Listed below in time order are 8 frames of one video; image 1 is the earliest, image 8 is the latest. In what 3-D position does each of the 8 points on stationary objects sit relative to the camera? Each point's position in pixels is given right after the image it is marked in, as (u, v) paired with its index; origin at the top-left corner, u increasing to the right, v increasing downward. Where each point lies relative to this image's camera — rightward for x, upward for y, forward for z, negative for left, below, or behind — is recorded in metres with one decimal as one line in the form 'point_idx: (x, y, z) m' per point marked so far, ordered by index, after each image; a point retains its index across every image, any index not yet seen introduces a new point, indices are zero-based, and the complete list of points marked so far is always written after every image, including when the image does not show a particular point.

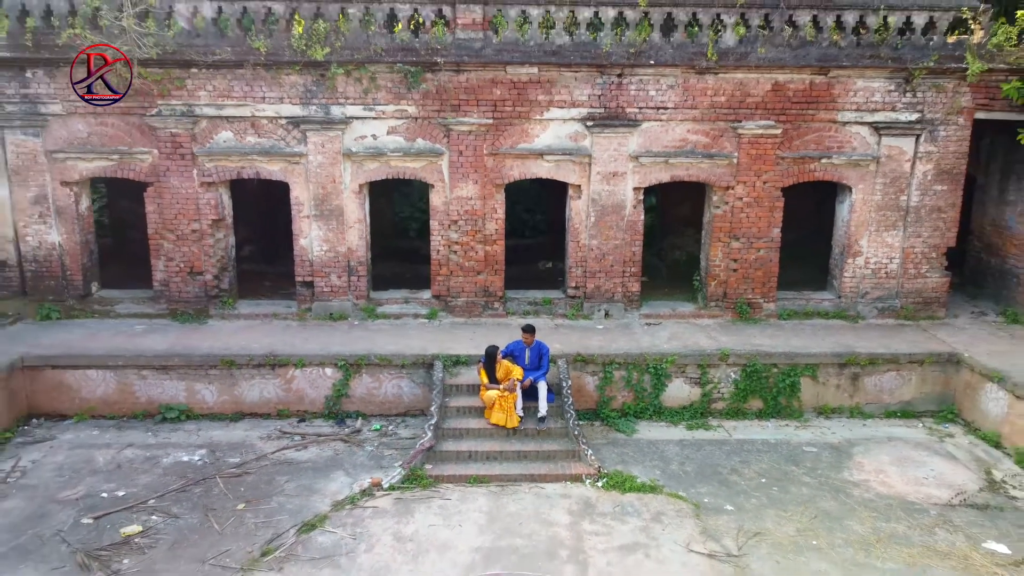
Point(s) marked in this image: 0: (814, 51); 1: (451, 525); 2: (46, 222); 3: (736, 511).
0: (+2.9, +2.3, +8.2) m
1: (-0.4, -1.7, +6.0) m
2: (-4.6, +0.7, +8.5) m
3: (+1.7, -1.6, +6.2) m
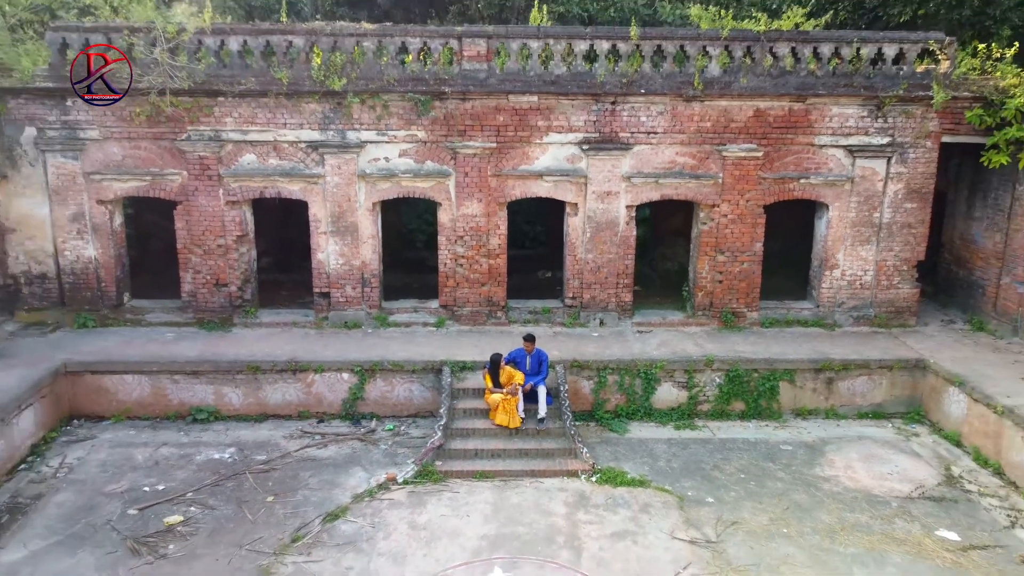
0: (+3.0, +2.2, +8.9) m
1: (-0.4, -1.8, +6.7) m
2: (-4.6, +0.5, +9.2) m
3: (+1.7, -1.8, +6.9) m
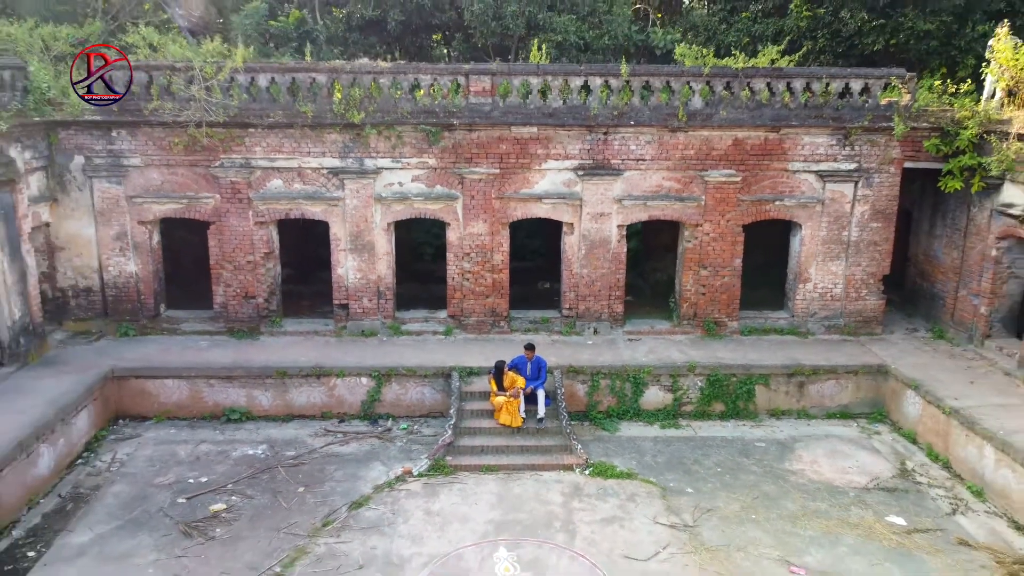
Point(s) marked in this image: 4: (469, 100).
0: (+3.0, +2.1, +9.8) m
1: (-0.4, -1.9, +7.6) m
2: (-4.6, +0.4, +10.1) m
3: (+1.7, -1.9, +7.9) m
4: (-0.5, +2.2, +9.7) m
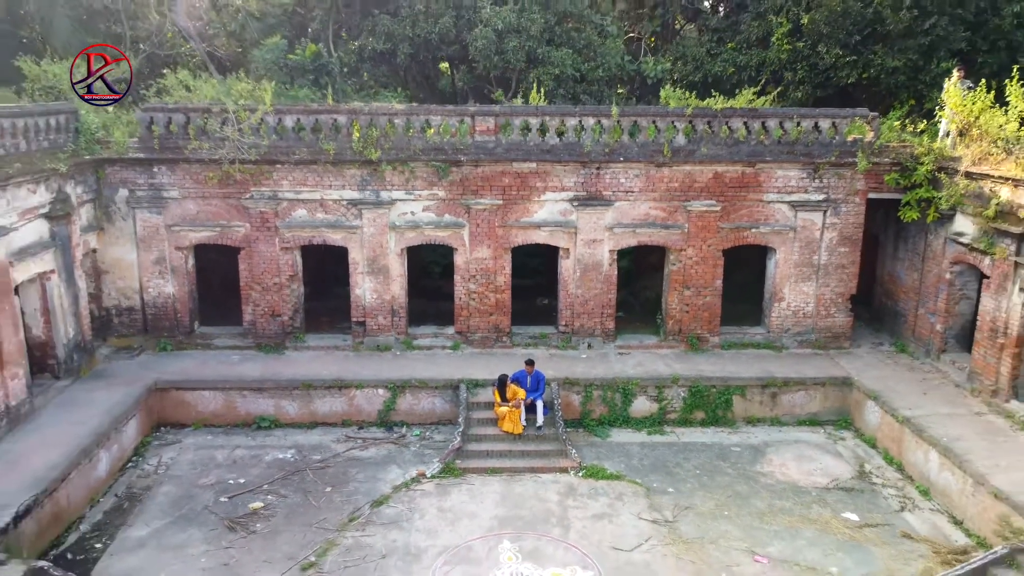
0: (+3.0, +1.8, +10.9) m
1: (-0.4, -2.2, +8.7) m
2: (-4.6, +0.1, +11.2) m
3: (+1.7, -2.1, +8.9) m
4: (-0.5, +1.9, +10.8) m
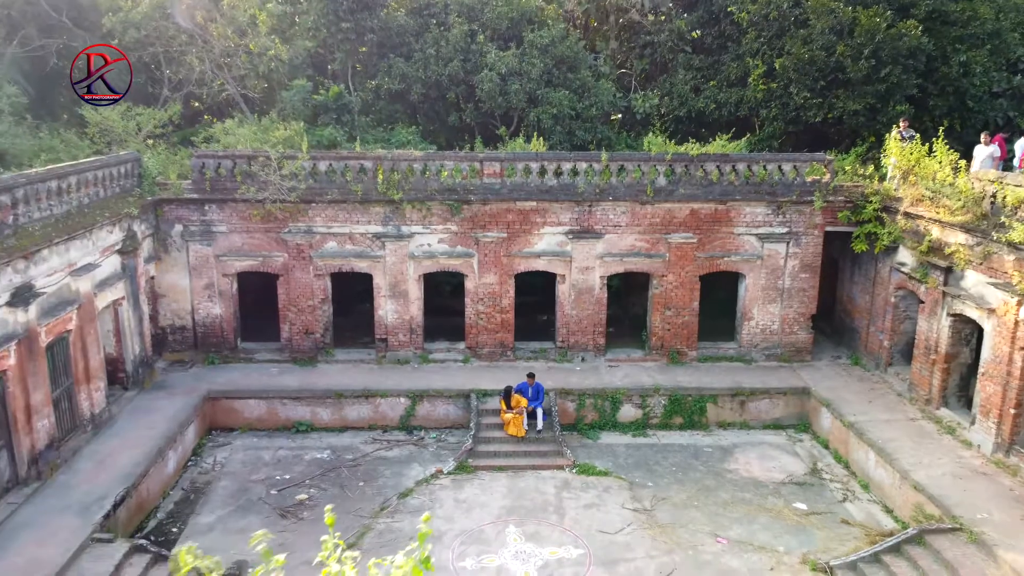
0: (+3.1, +1.5, +12.6) m
1: (-0.3, -2.5, +10.4) m
2: (-4.5, -0.2, +12.8) m
3: (+1.8, -2.5, +10.6) m
4: (-0.4, +1.6, +12.4) m
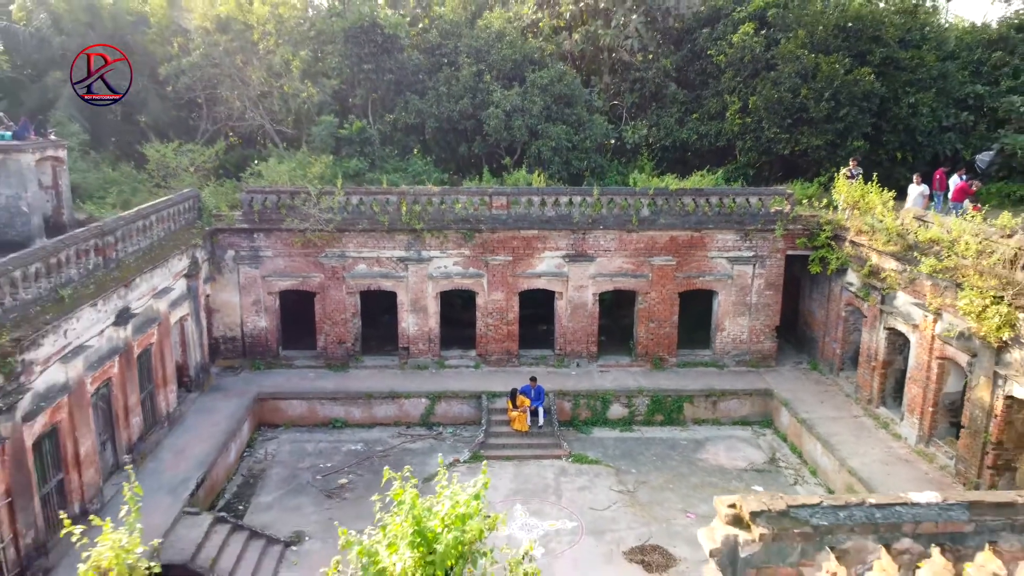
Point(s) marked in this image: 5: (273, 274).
0: (+3.1, +1.2, +14.6) m
1: (-0.2, -2.8, +12.4) m
2: (-4.4, -0.5, +14.9) m
3: (+1.9, -2.7, +12.7) m
4: (-0.3, +1.3, +14.5) m
5: (-4.1, +0.2, +14.7) m
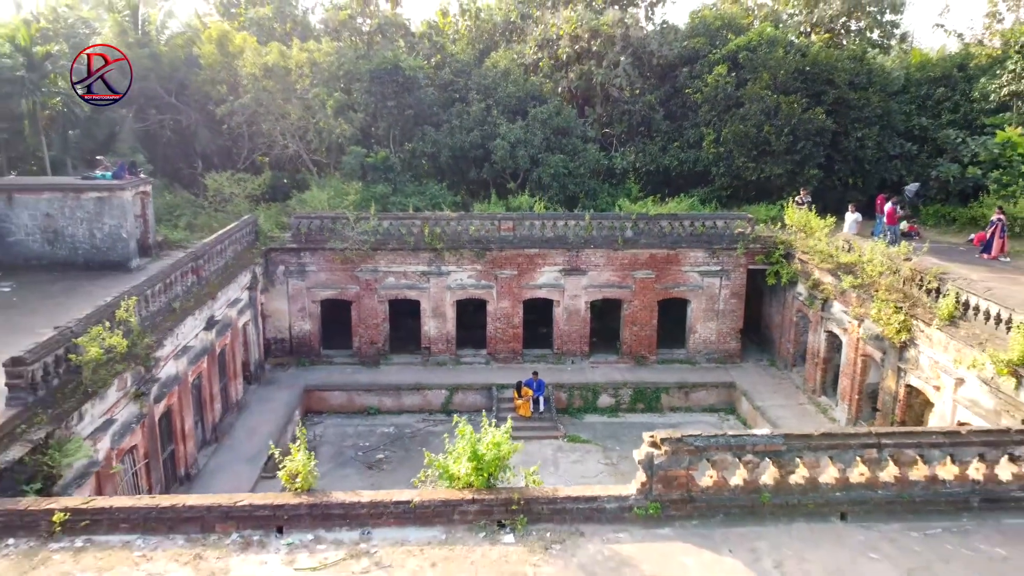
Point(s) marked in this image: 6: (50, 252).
0: (+3.2, +1.0, +17.4) m
1: (-0.1, -3.0, +15.2) m
2: (-4.3, -0.7, +17.7) m
3: (+2.0, -2.9, +15.5) m
4: (-0.2, +1.1, +17.3) m
5: (-4.0, +0.1, +17.5) m
6: (-8.0, +0.6, +14.7) m
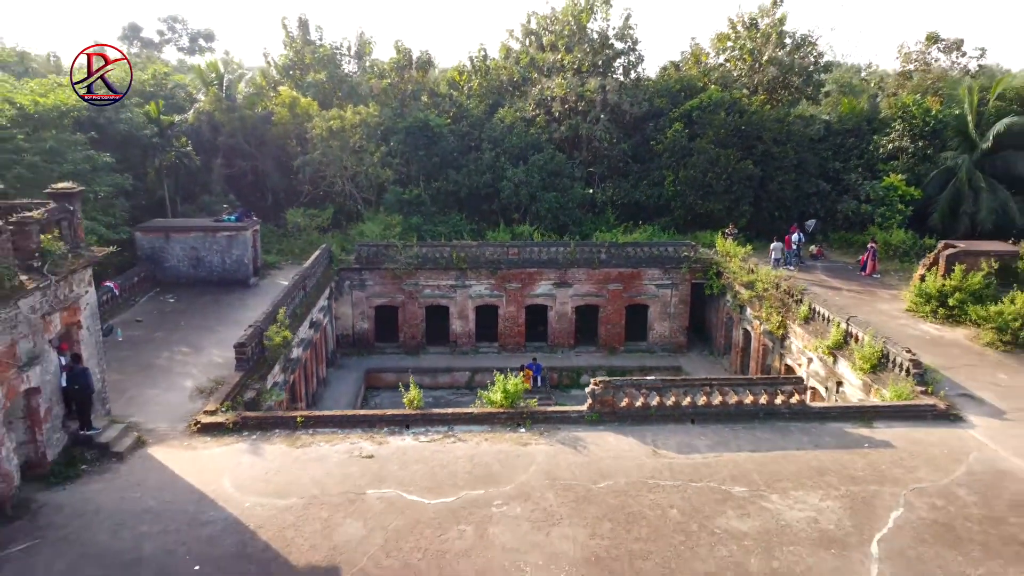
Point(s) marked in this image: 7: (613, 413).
0: (+3.4, +0.8, +23.6) m
1: (0.0, -3.2, +21.4) m
2: (-4.2, -0.9, +23.9) m
3: (+2.1, -3.2, +21.7) m
4: (-0.1, +0.9, +23.5) m
5: (-3.9, -0.2, +23.7) m
6: (-7.8, +0.4, +20.9) m
7: (+1.5, -1.9, +12.7) m
